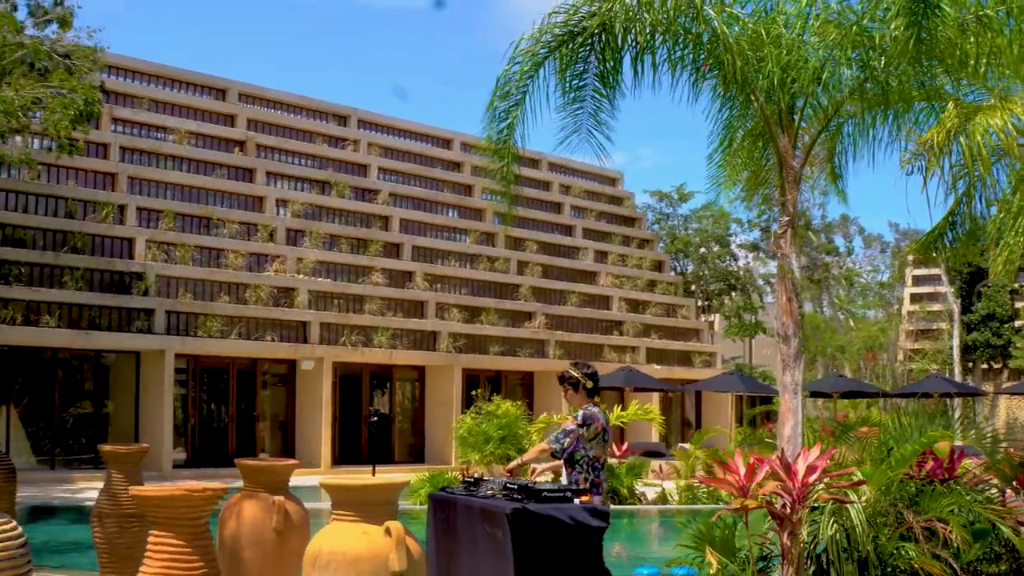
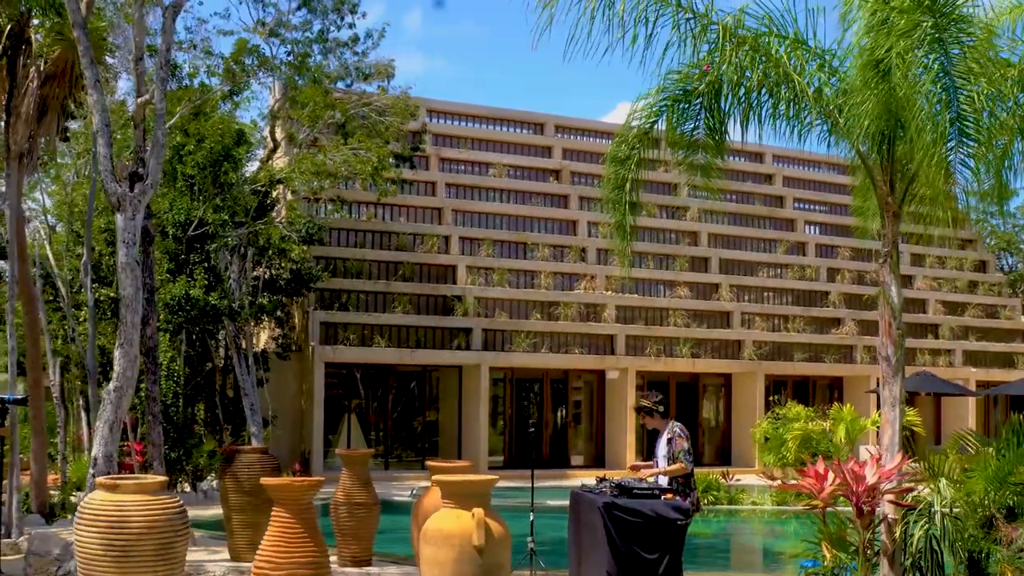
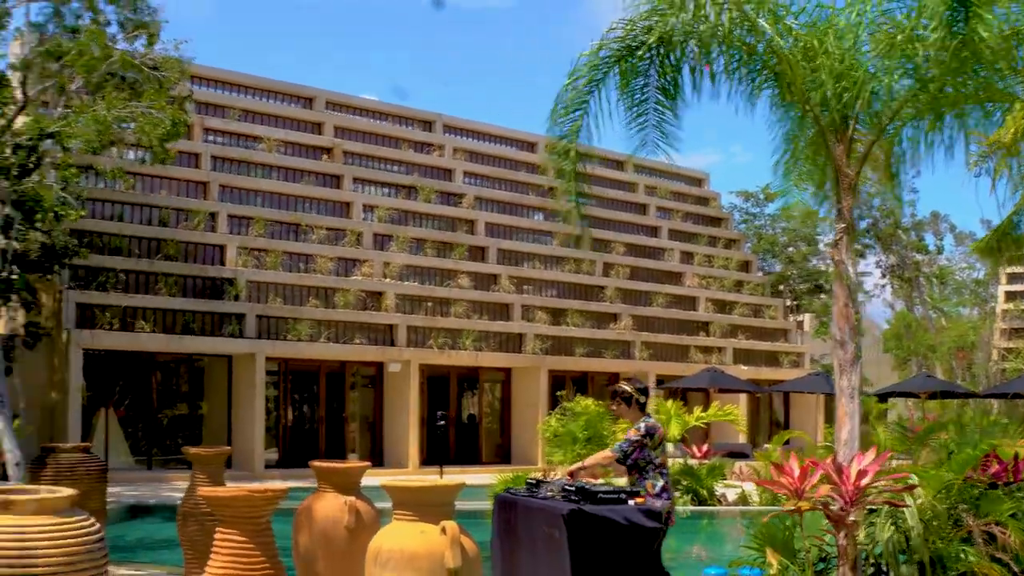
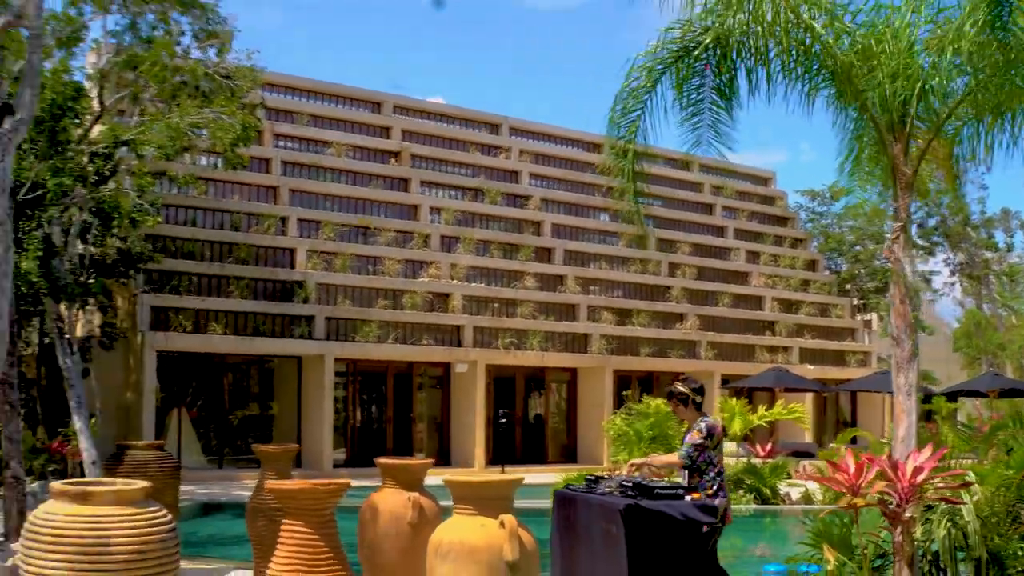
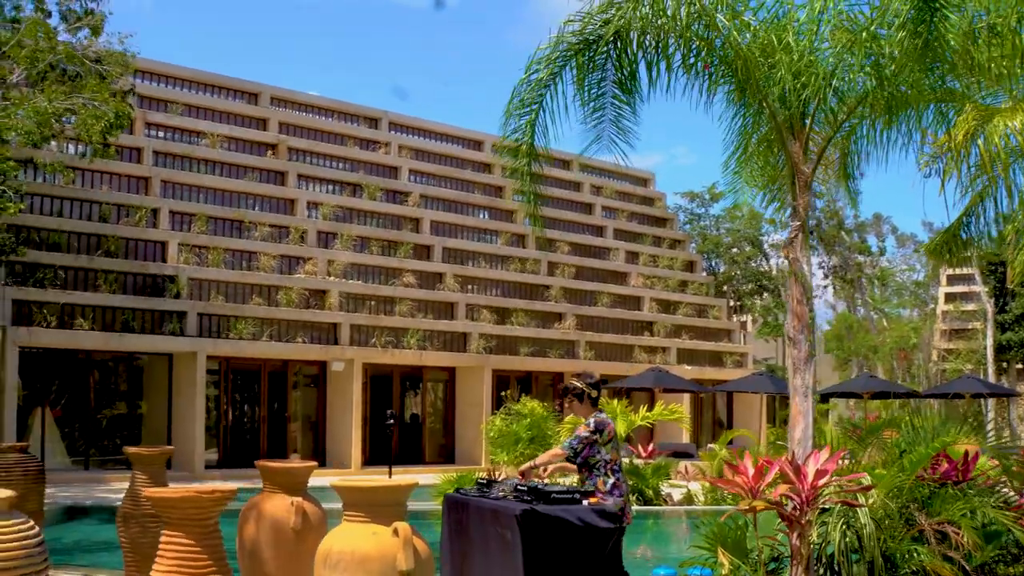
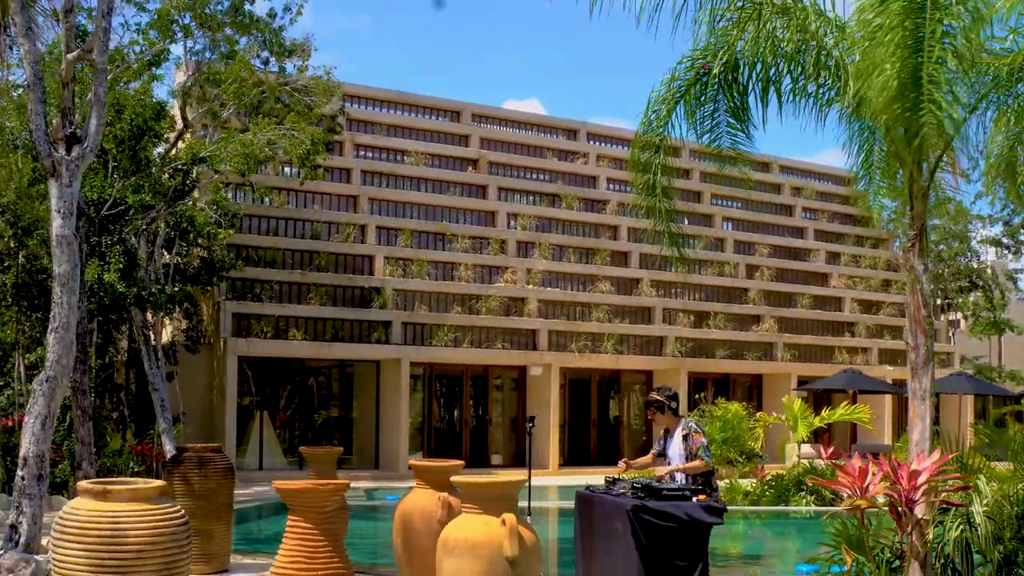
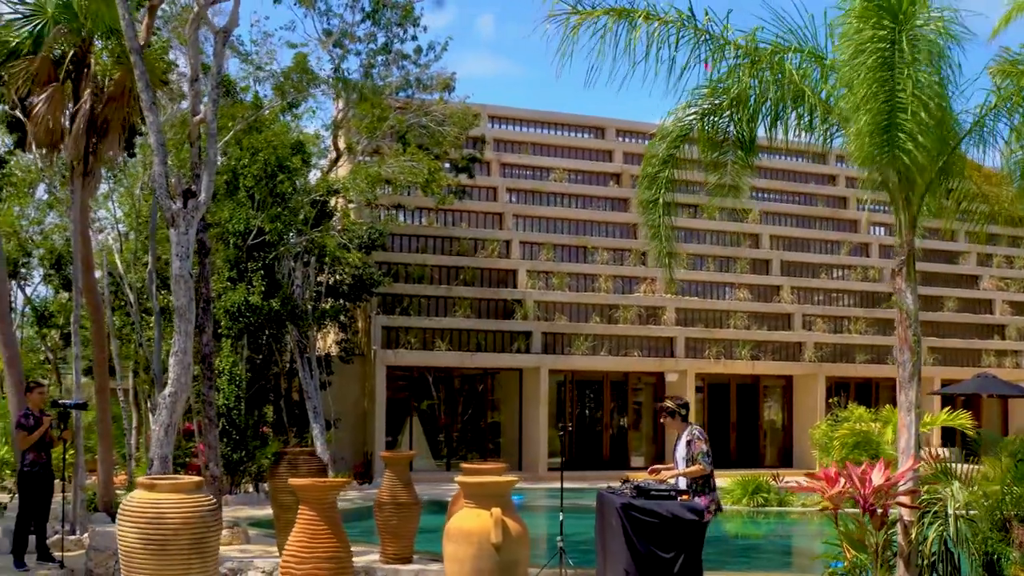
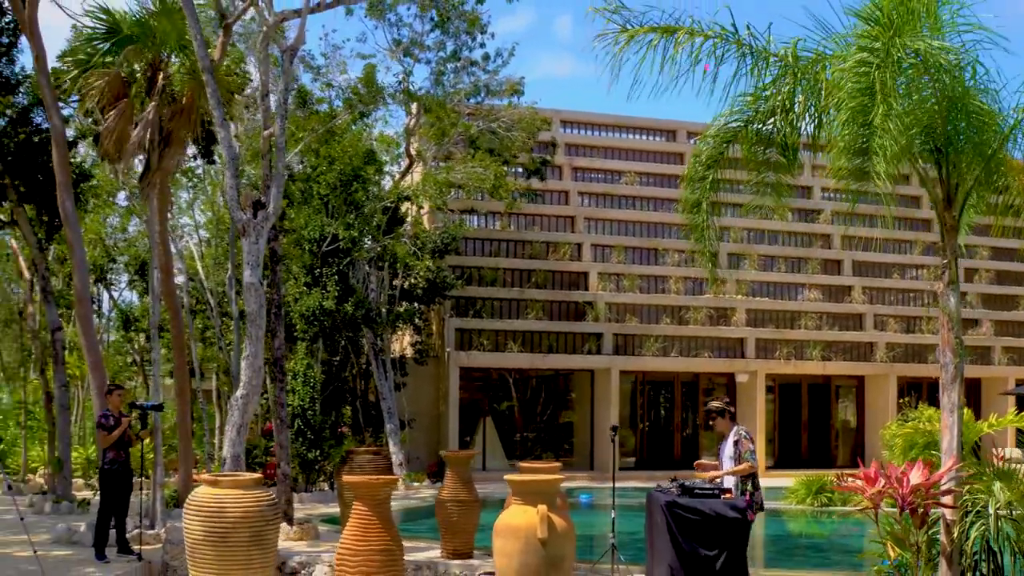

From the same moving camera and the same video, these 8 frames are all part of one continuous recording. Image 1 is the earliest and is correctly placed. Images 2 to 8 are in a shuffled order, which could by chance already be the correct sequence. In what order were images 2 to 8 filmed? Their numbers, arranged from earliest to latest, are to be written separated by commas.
5, 3, 4, 6, 2, 7, 8
